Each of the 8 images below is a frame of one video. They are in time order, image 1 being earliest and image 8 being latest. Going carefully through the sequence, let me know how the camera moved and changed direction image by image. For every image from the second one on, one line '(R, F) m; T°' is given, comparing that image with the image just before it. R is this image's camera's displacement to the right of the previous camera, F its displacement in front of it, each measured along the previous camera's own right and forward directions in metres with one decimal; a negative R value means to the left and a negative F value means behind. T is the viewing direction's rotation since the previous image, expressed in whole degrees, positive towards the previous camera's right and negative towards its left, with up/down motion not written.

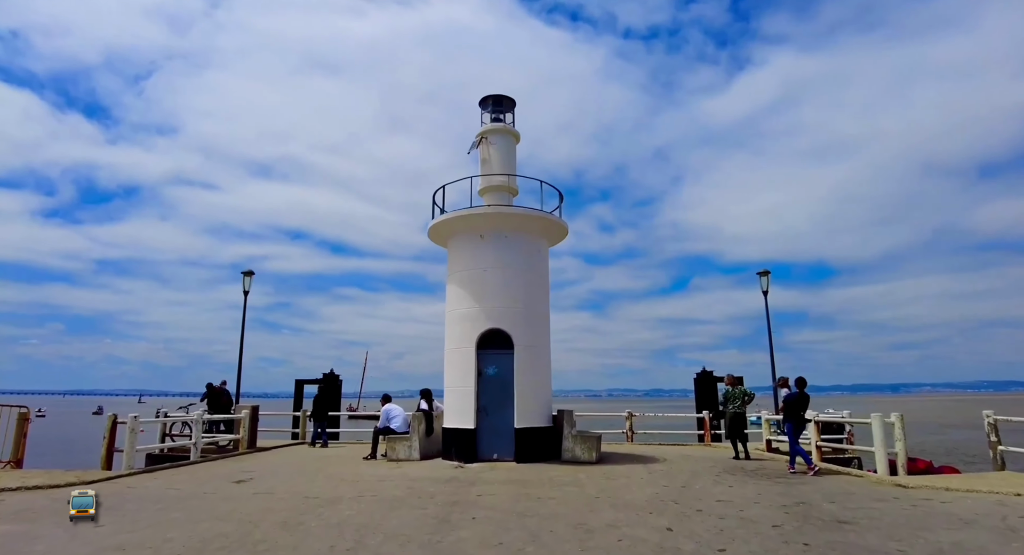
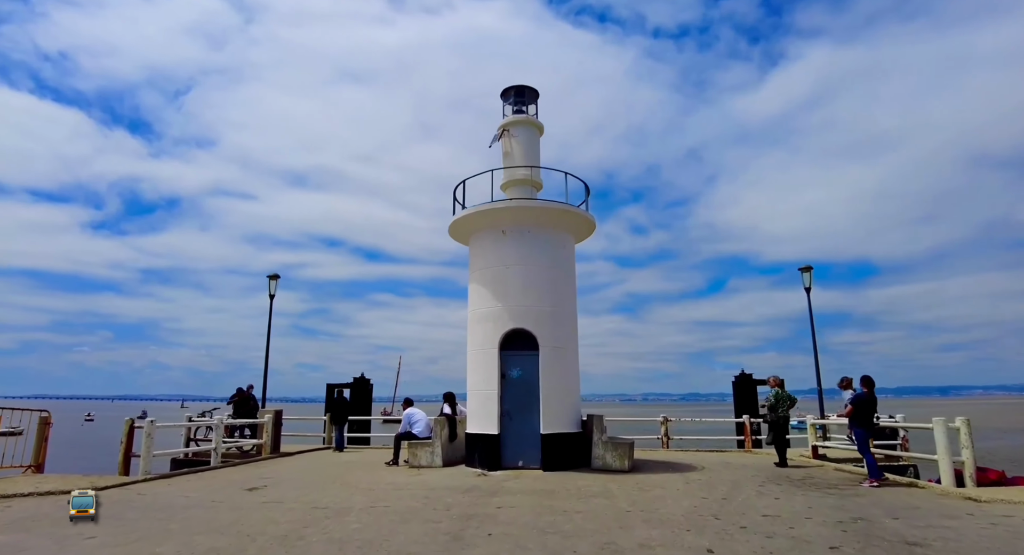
(+0.1, +0.6) m; -3°
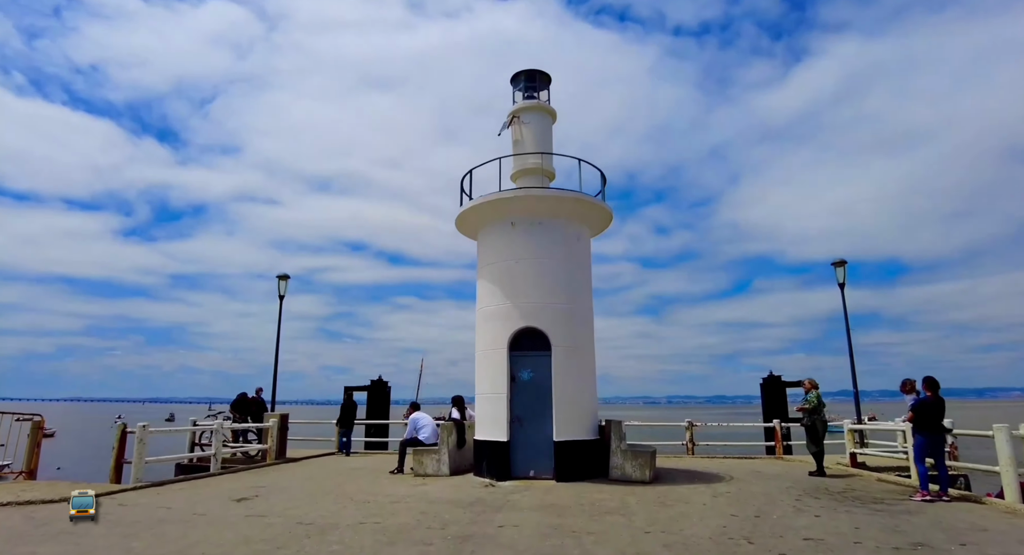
(+0.2, +0.8) m; -2°
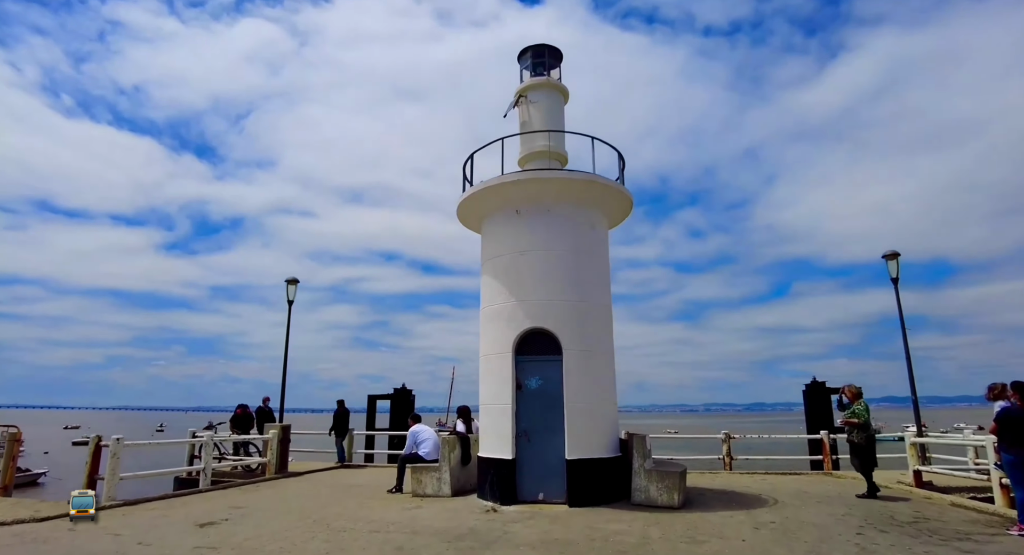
(+0.4, +1.3) m; -3°
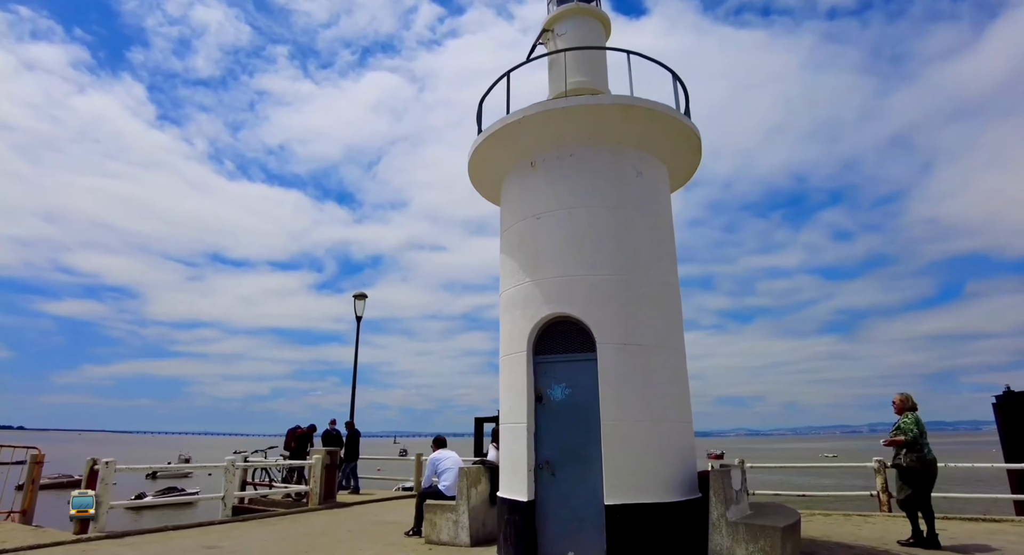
(+1.2, +2.6) m; -12°
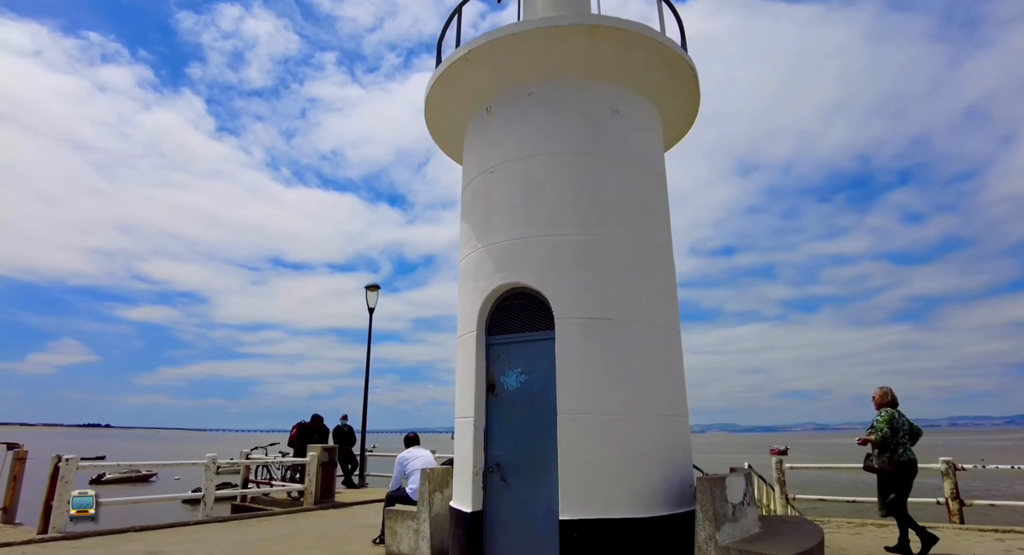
(+0.9, +1.2) m; -5°
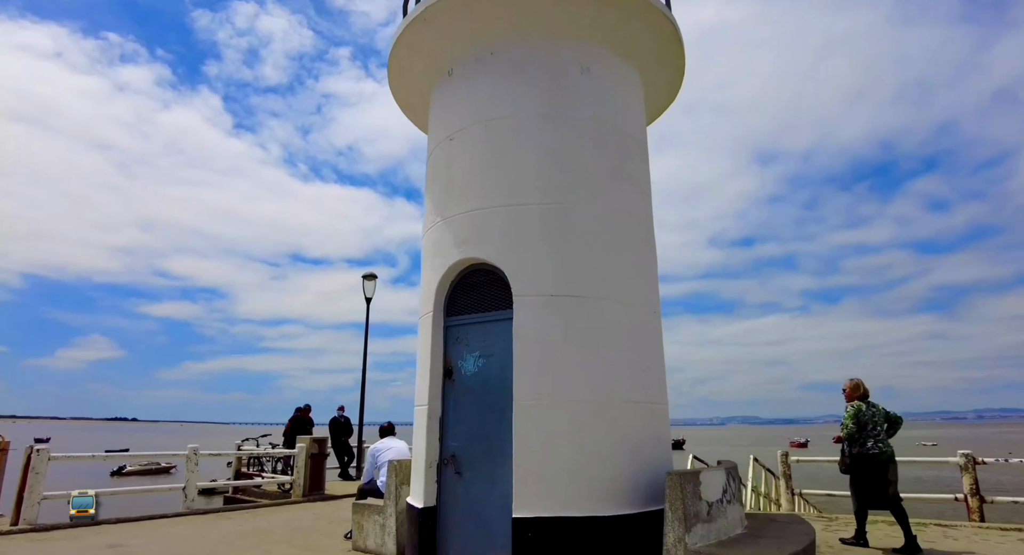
(+0.5, +0.5) m; -2°
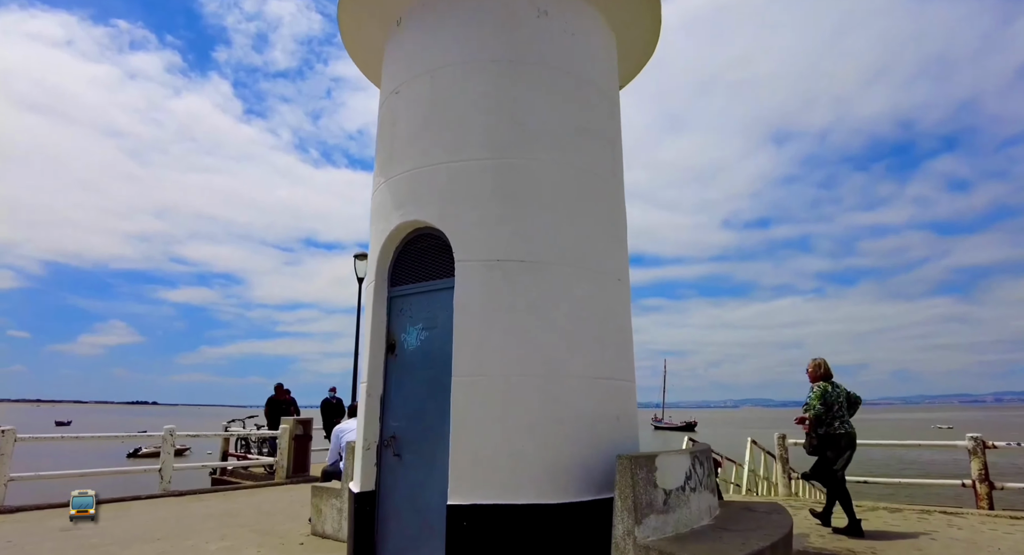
(+0.5, +0.4) m; -1°
